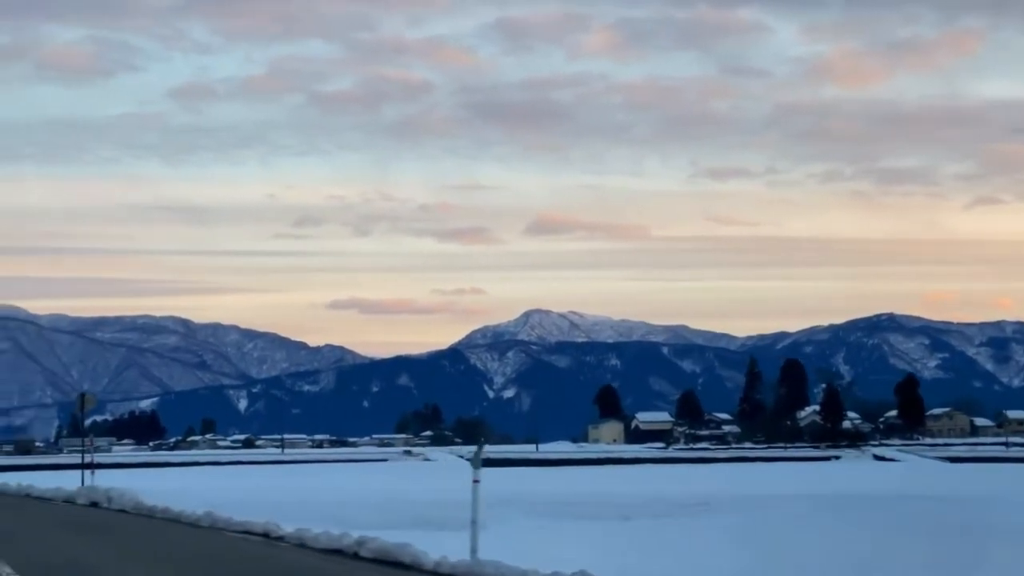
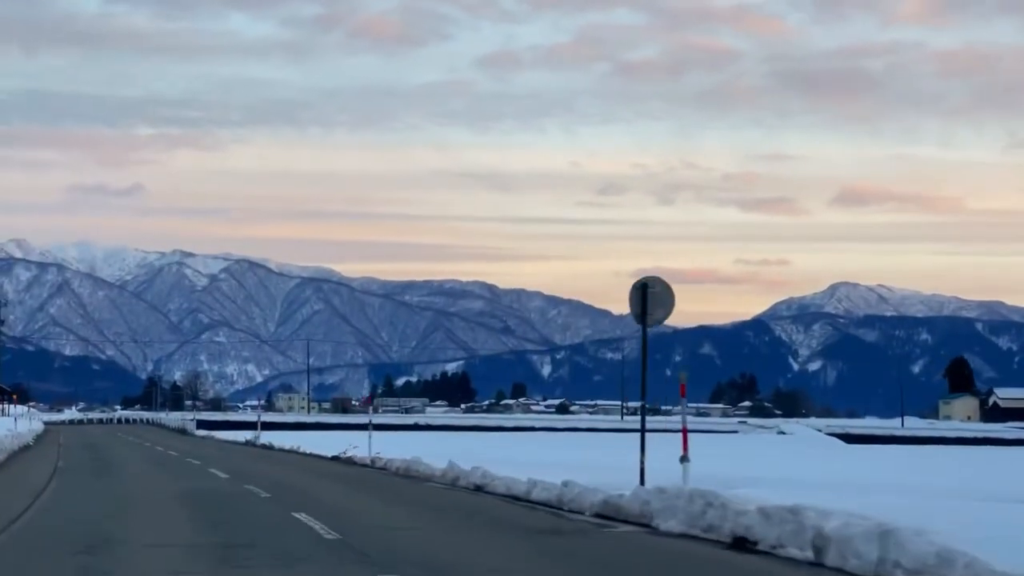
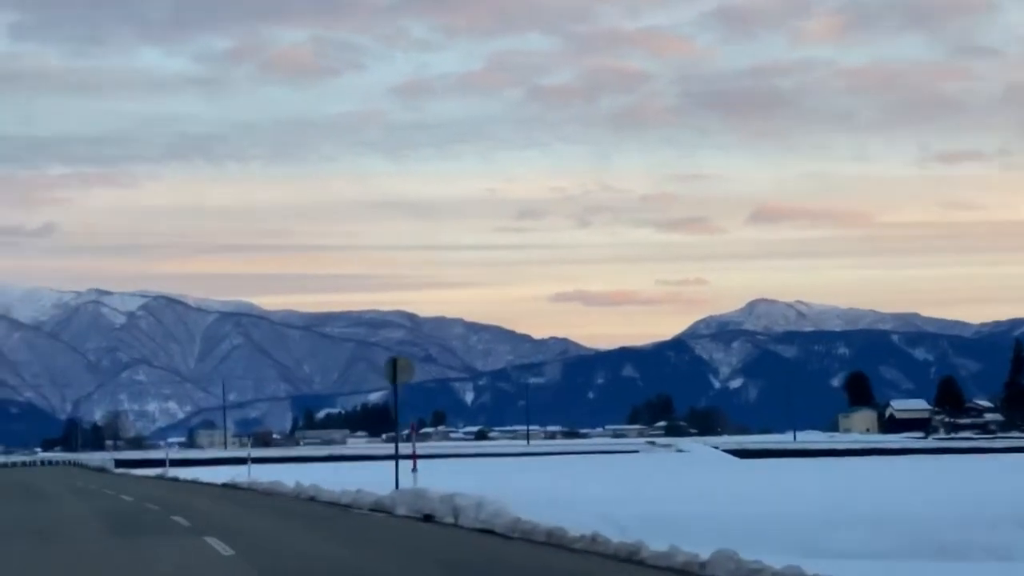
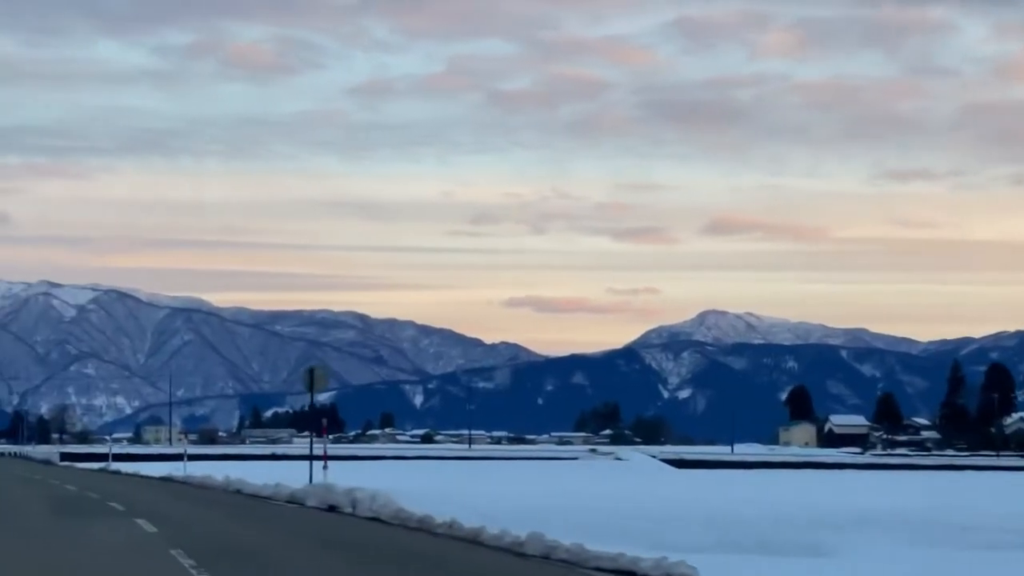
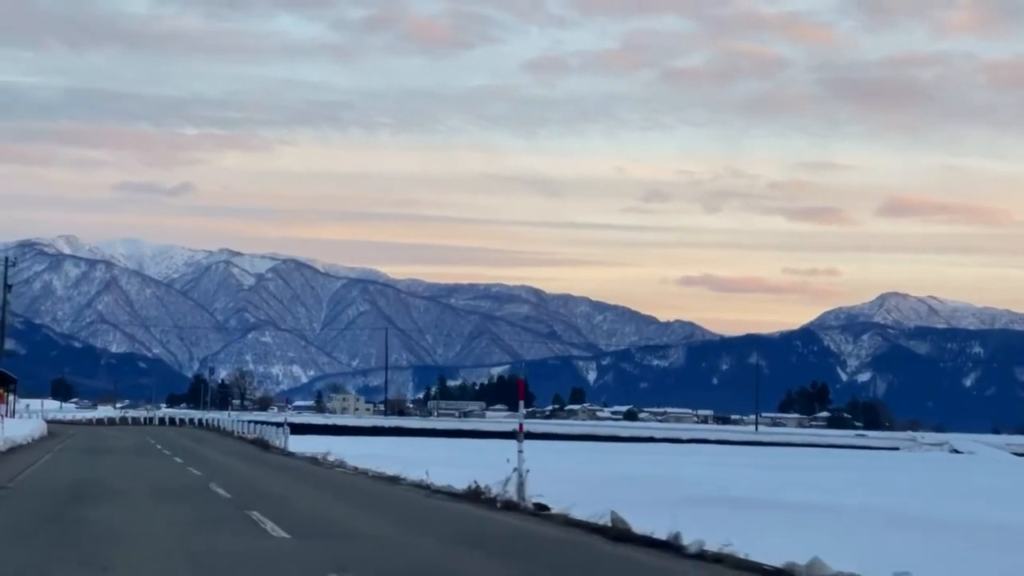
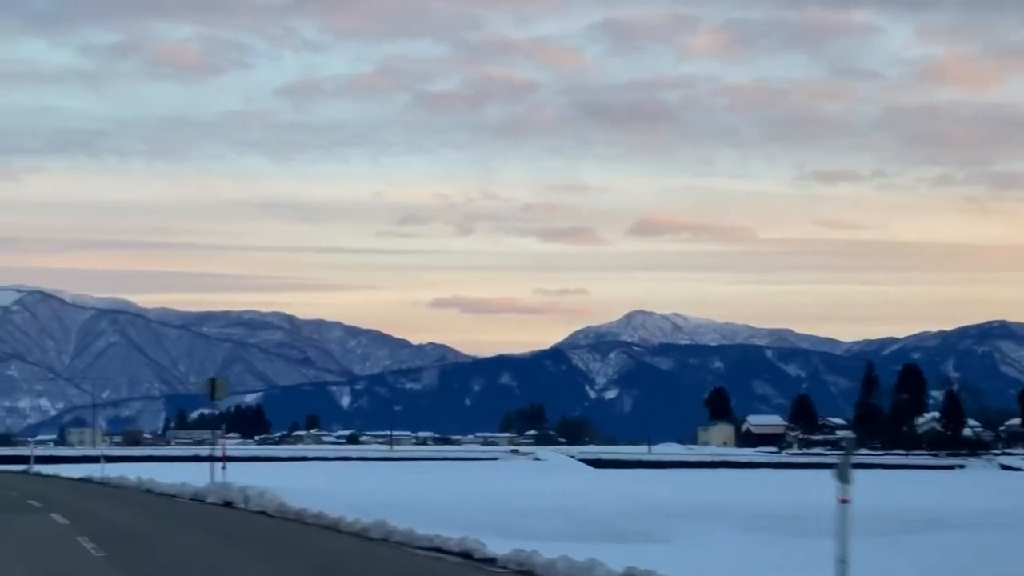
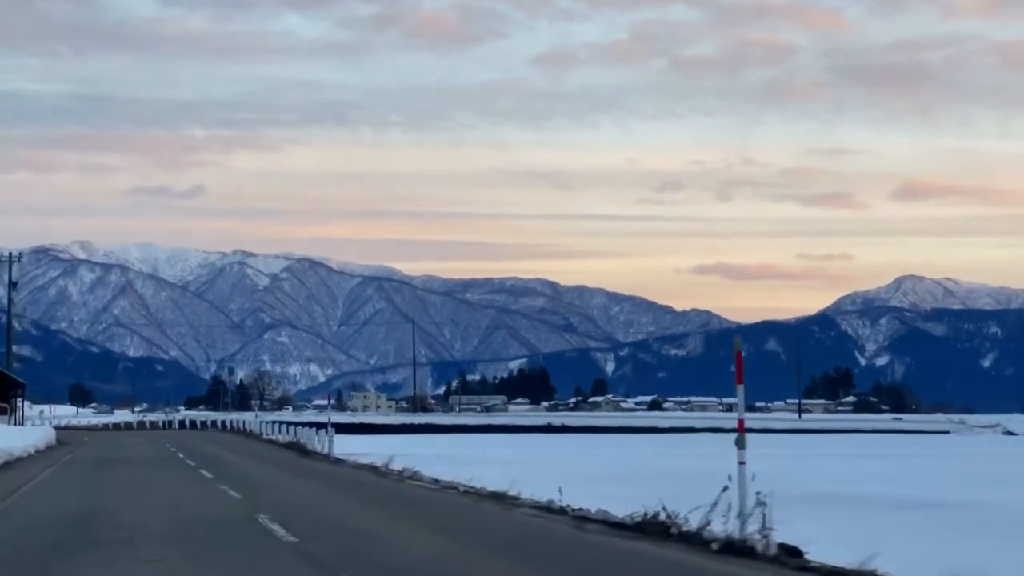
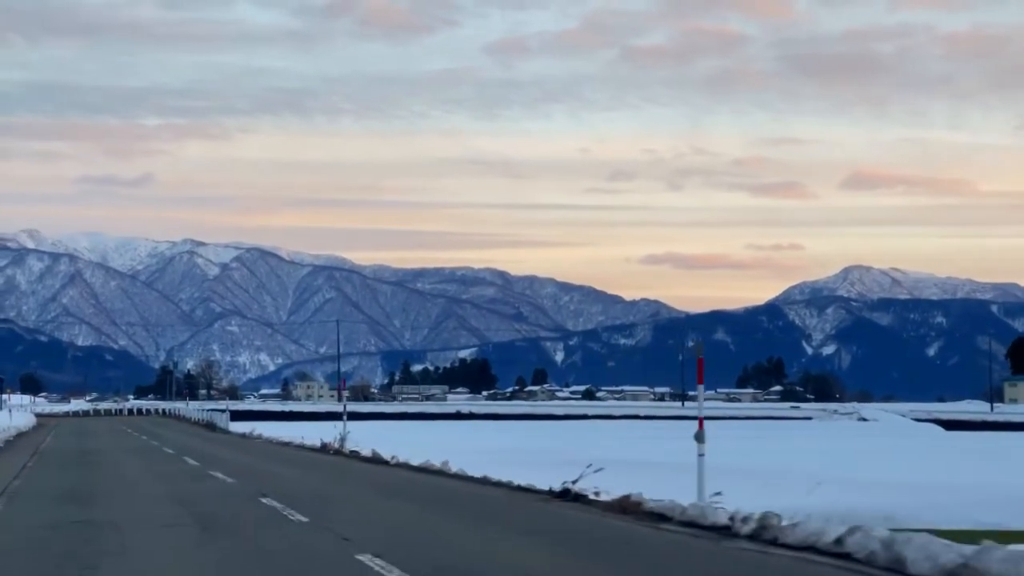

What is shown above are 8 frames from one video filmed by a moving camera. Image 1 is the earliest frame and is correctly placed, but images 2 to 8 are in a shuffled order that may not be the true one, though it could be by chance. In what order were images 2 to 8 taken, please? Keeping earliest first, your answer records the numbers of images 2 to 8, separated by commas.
6, 4, 3, 2, 8, 5, 7
